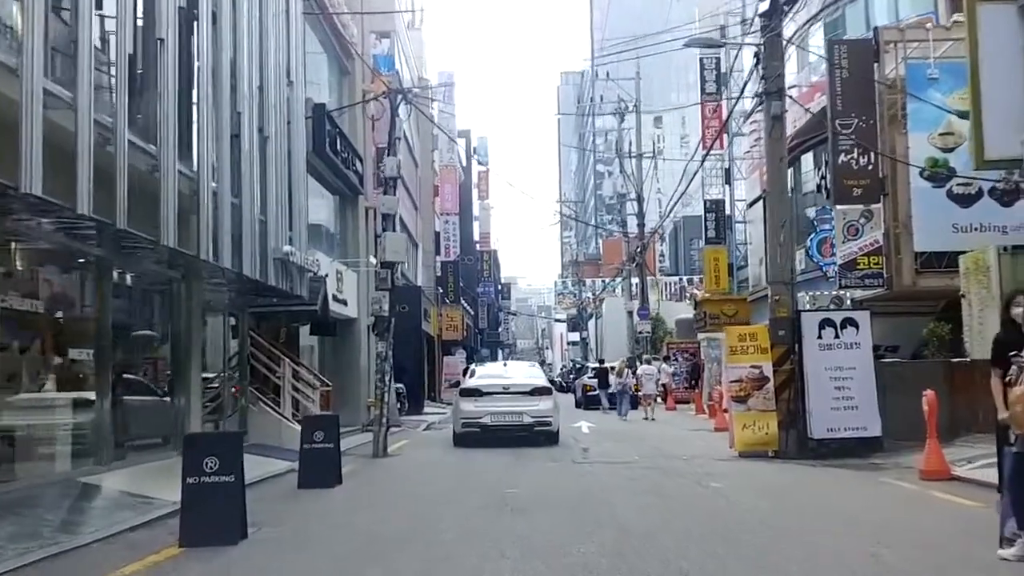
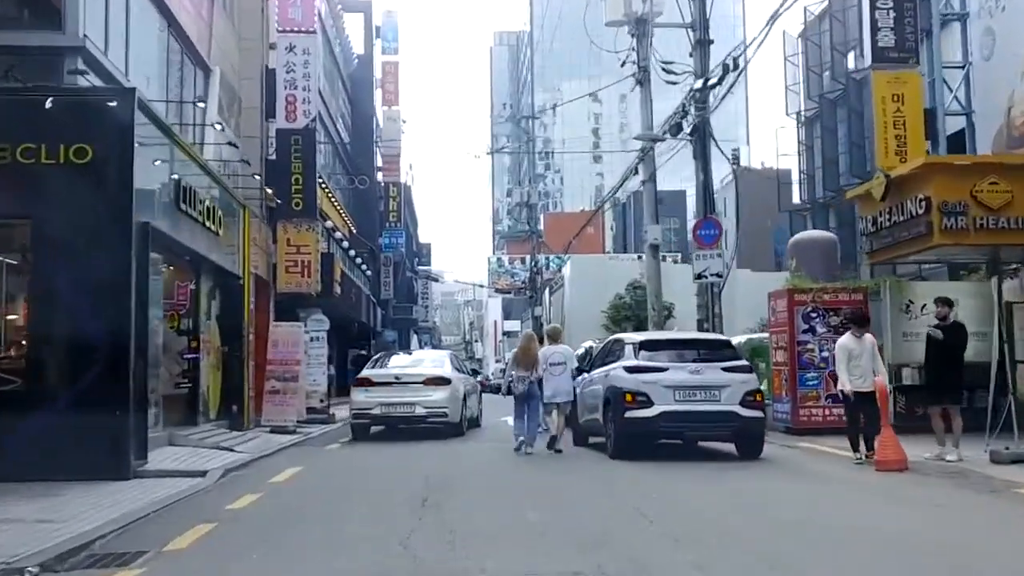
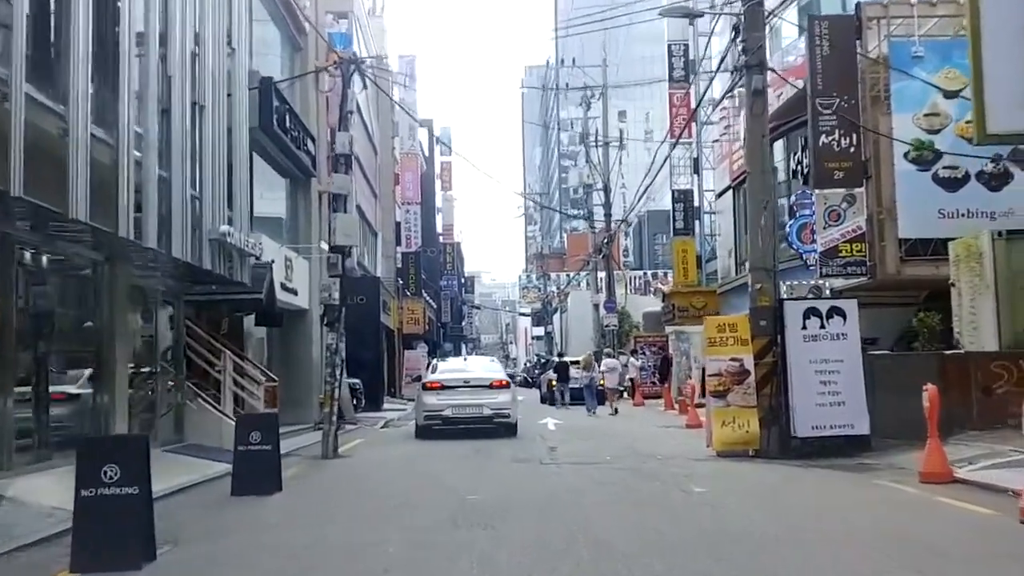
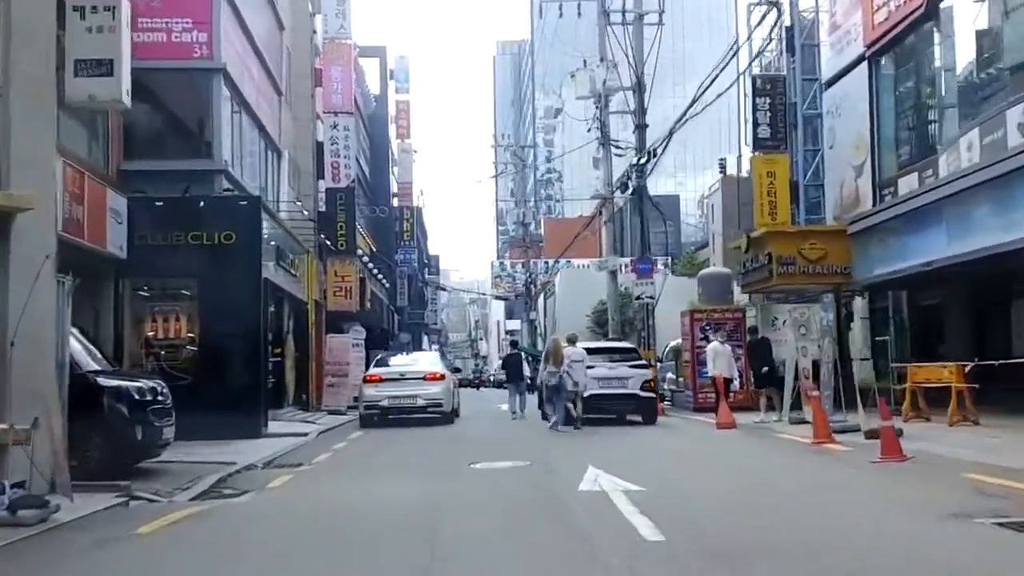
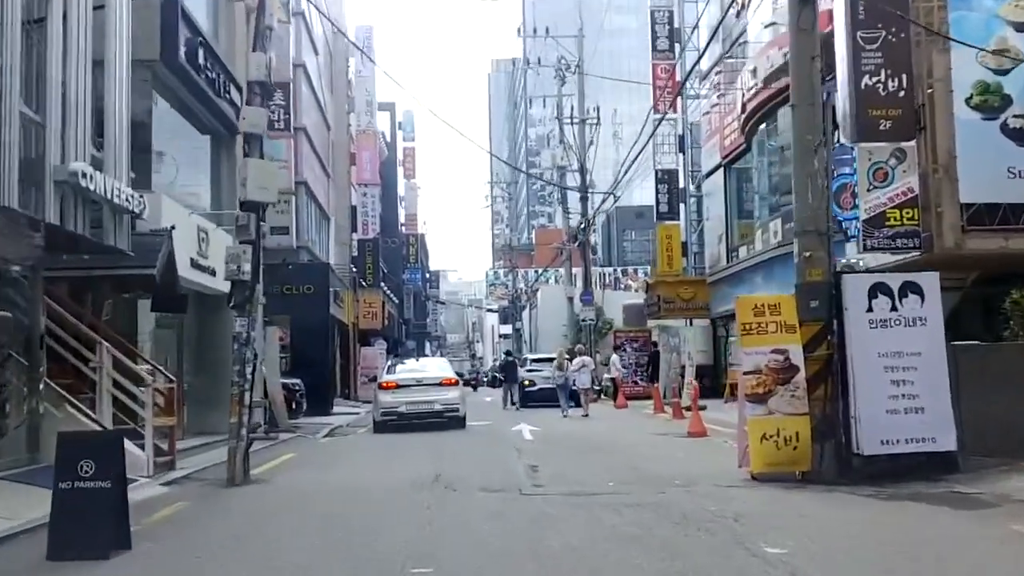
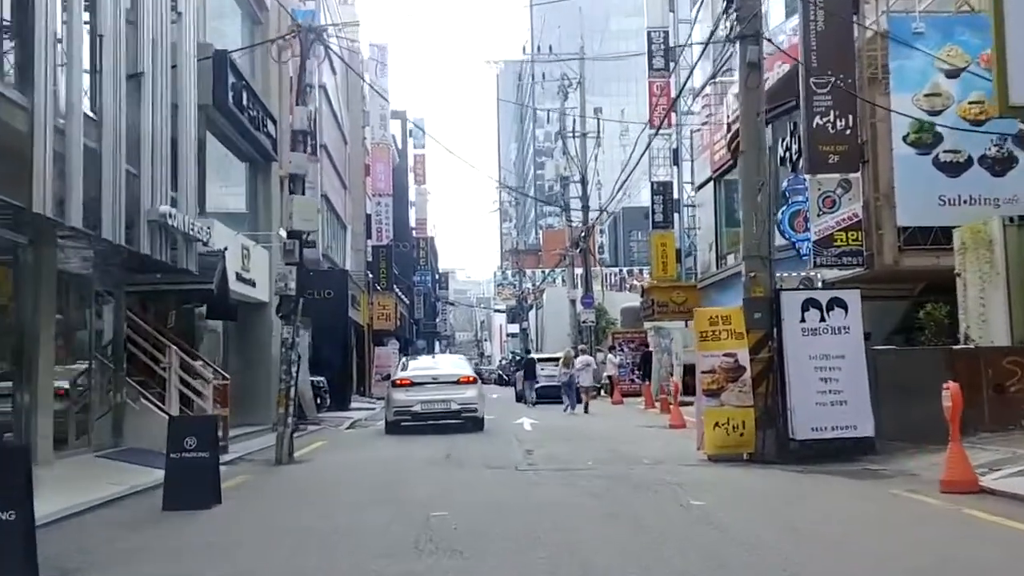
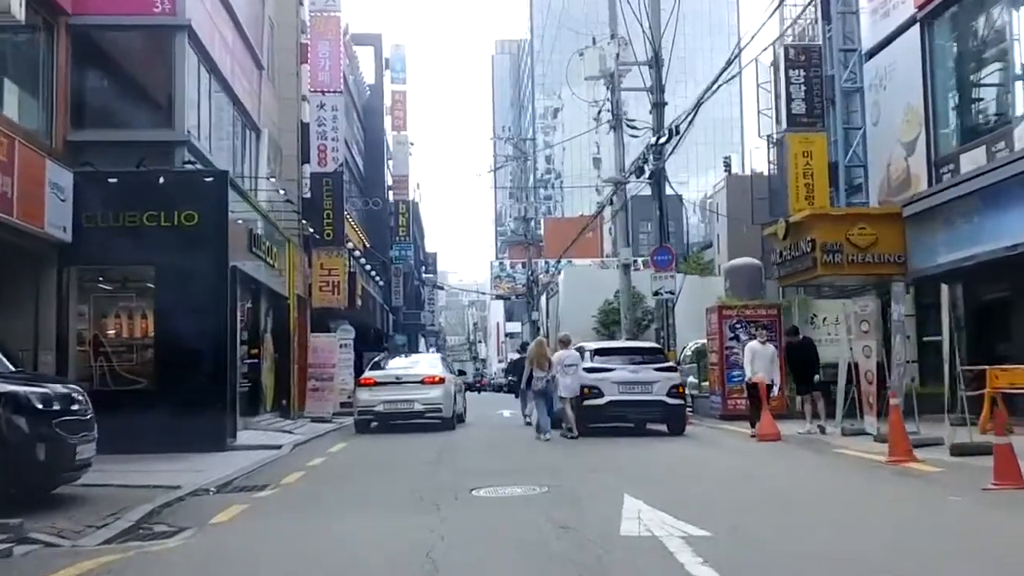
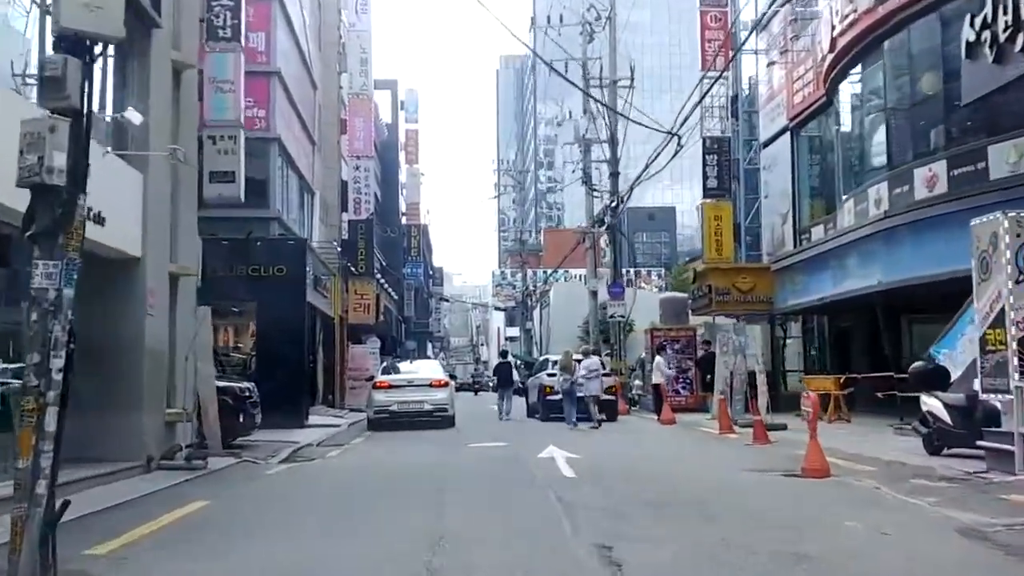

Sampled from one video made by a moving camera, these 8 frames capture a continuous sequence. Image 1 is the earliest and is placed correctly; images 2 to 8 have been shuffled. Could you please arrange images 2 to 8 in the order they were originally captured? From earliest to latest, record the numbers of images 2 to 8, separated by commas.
3, 6, 5, 8, 4, 7, 2
